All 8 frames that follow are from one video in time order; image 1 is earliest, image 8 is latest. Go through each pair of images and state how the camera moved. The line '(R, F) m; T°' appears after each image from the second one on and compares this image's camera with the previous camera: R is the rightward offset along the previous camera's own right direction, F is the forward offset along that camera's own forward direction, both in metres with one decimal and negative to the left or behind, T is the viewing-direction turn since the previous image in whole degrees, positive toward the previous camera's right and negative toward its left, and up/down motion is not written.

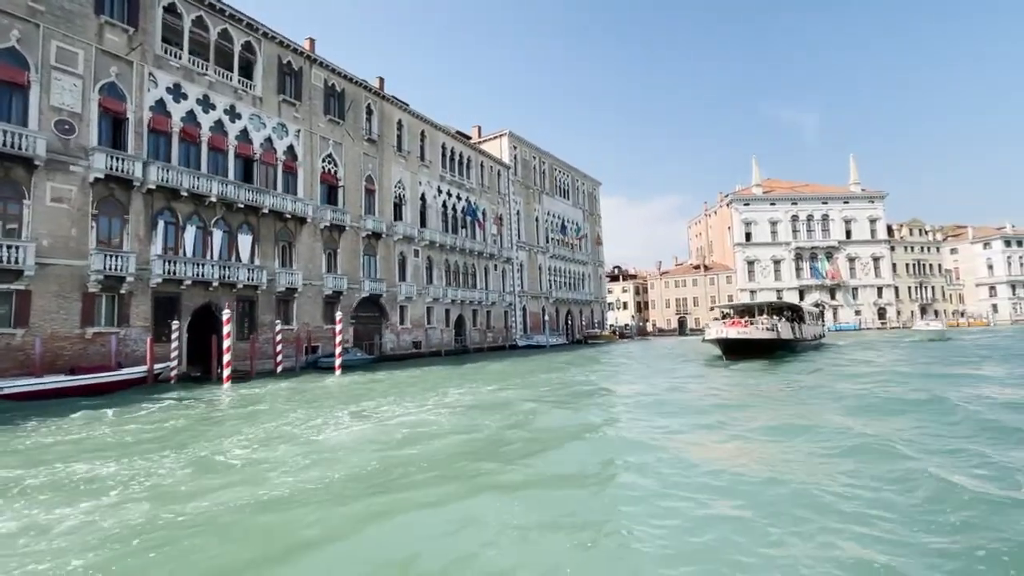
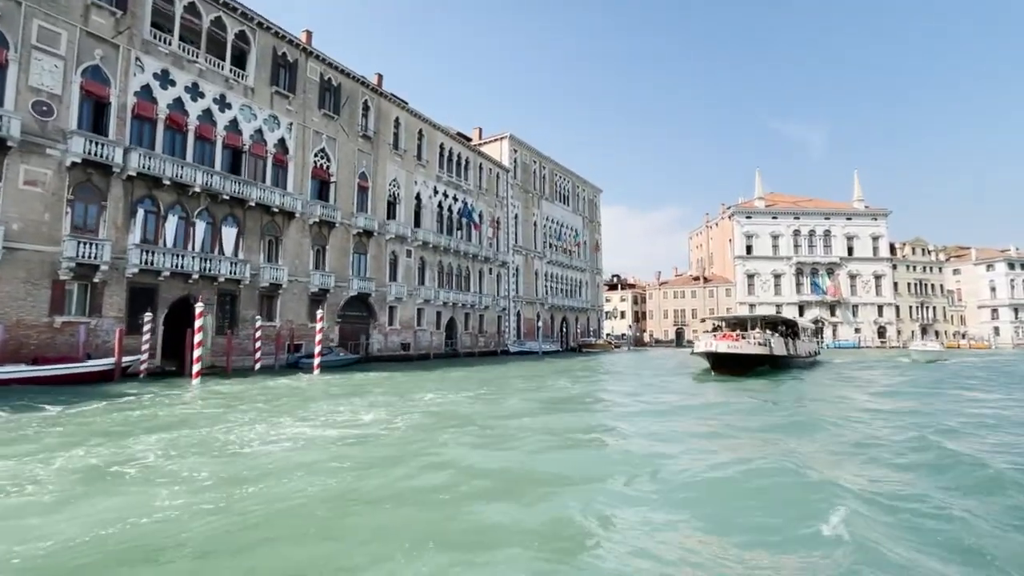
(+0.5, +0.6) m; 0°
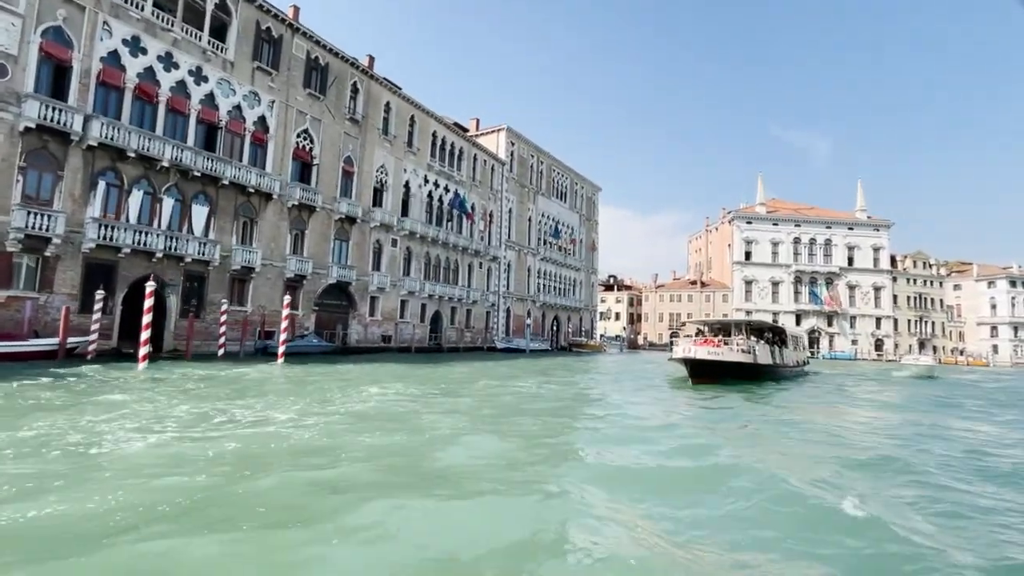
(+0.8, +0.9) m; 0°
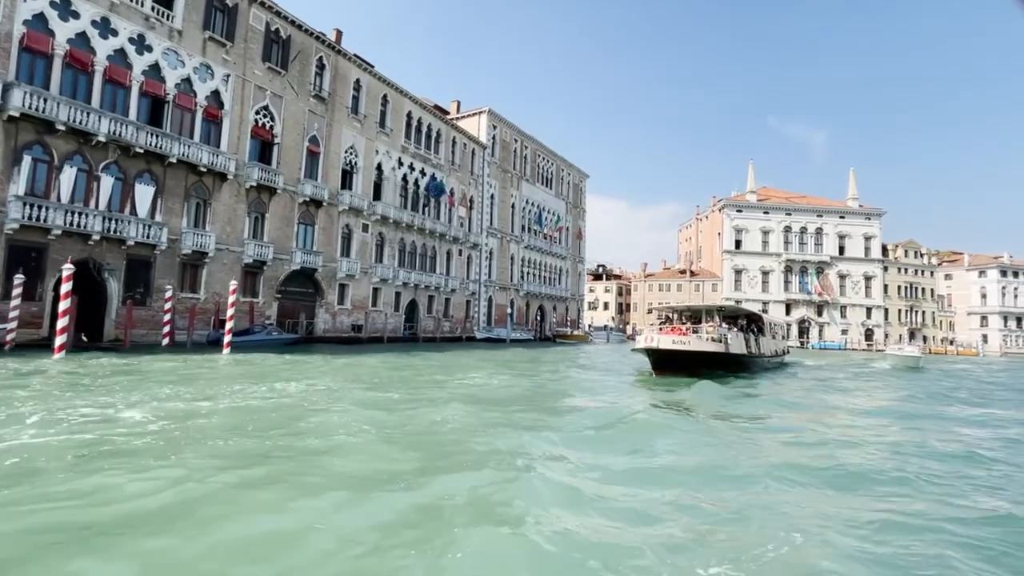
(+1.0, +1.2) m; +1°
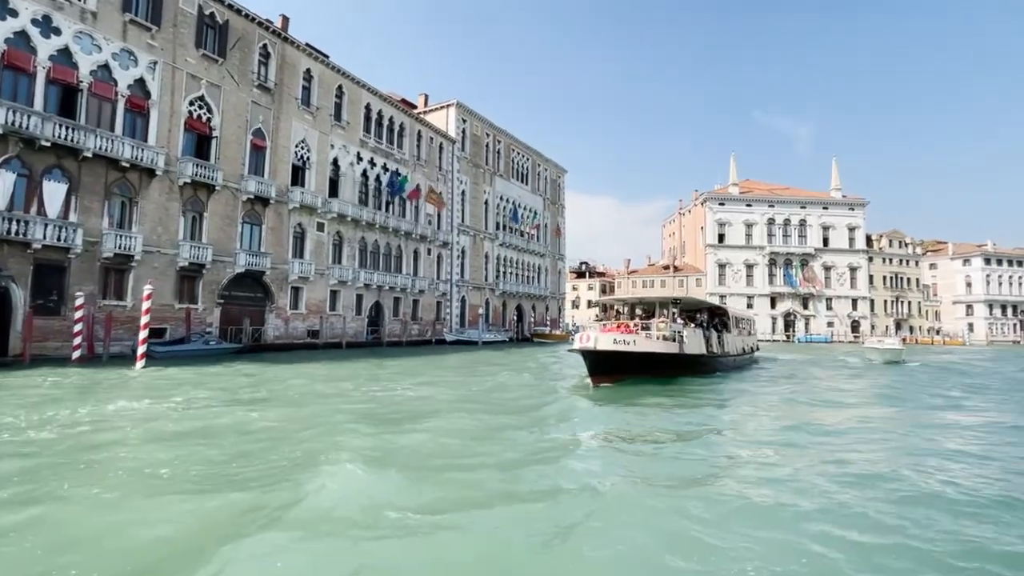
(+1.3, +1.6) m; +1°
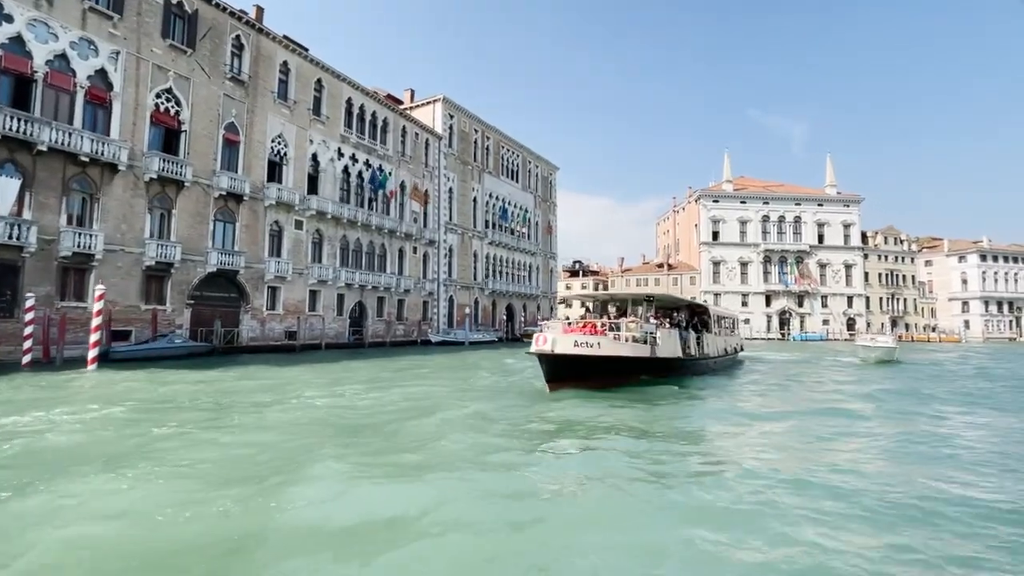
(+0.7, +0.8) m; 0°
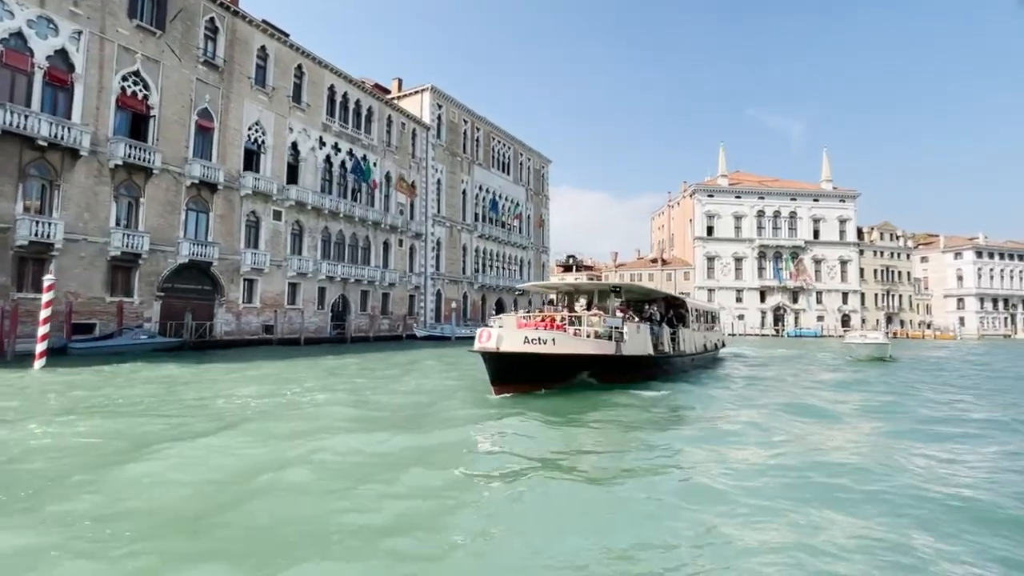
(+0.6, +0.7) m; 0°
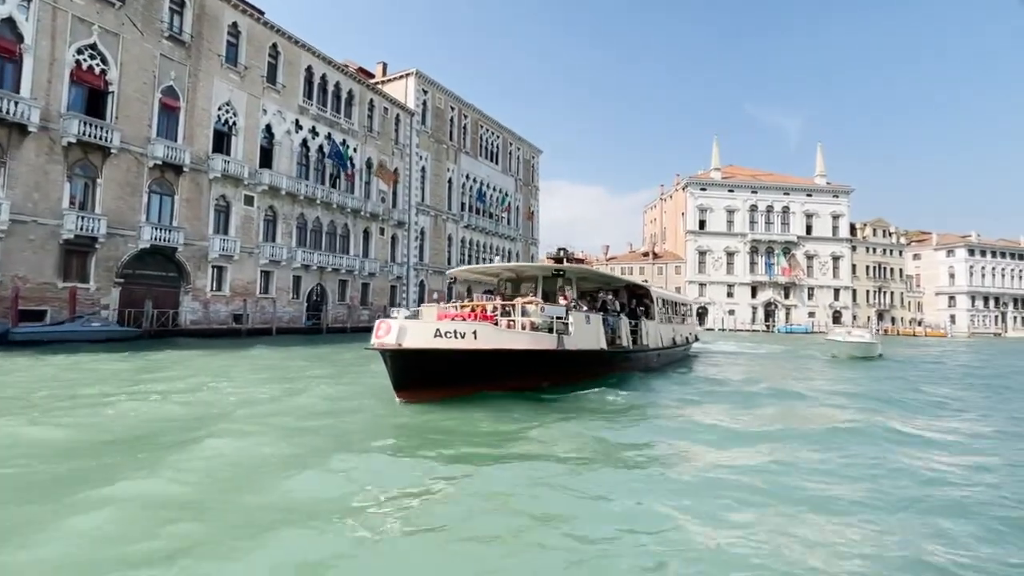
(+0.7, +0.8) m; +1°
